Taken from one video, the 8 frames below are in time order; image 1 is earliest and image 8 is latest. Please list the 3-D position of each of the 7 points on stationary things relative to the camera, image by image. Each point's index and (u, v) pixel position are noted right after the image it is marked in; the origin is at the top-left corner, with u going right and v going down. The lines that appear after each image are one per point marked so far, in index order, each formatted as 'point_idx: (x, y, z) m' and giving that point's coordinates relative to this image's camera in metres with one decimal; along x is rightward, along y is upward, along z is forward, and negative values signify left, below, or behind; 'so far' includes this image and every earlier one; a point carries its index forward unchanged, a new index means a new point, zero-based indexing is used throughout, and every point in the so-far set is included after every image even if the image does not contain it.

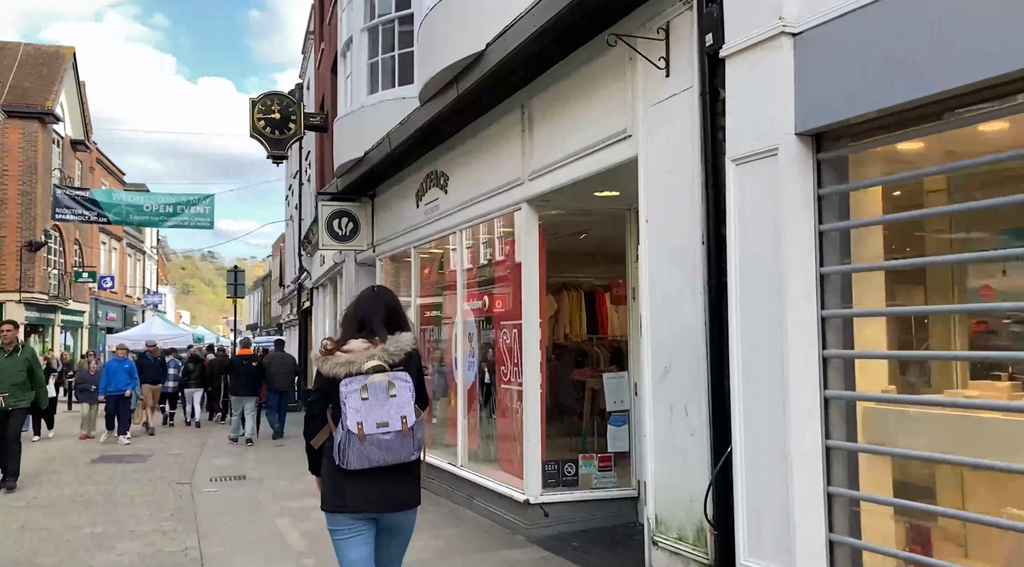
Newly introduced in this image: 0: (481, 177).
0: (-0.3, +0.9, +7.3) m
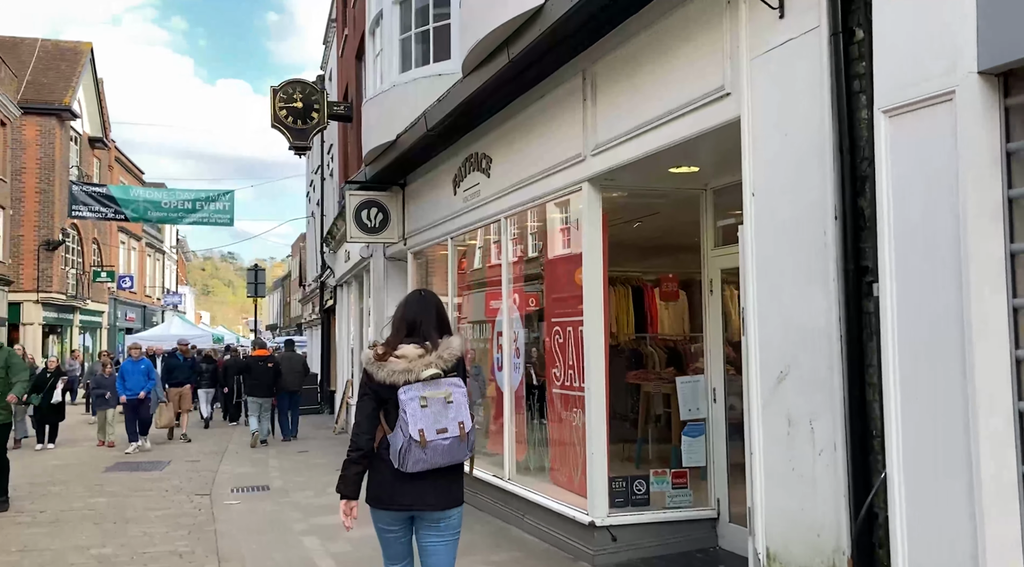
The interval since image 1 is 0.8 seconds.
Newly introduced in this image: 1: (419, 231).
0: (+0.2, +1.0, +6.5) m
1: (-1.1, +0.6, +9.8) m
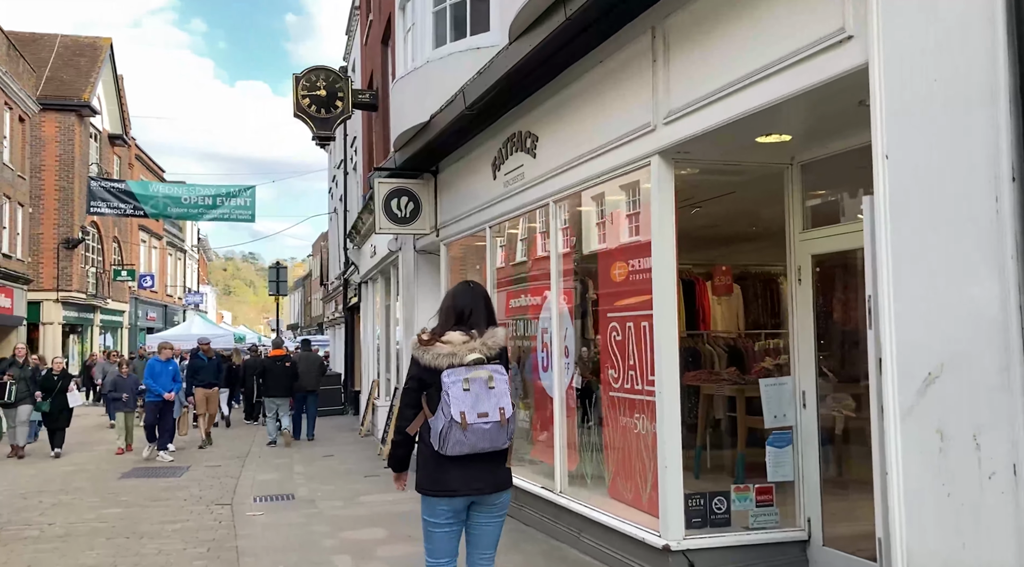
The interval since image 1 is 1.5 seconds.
0: (+0.5, +1.0, +5.8) m
1: (-0.6, +0.7, +9.1) m
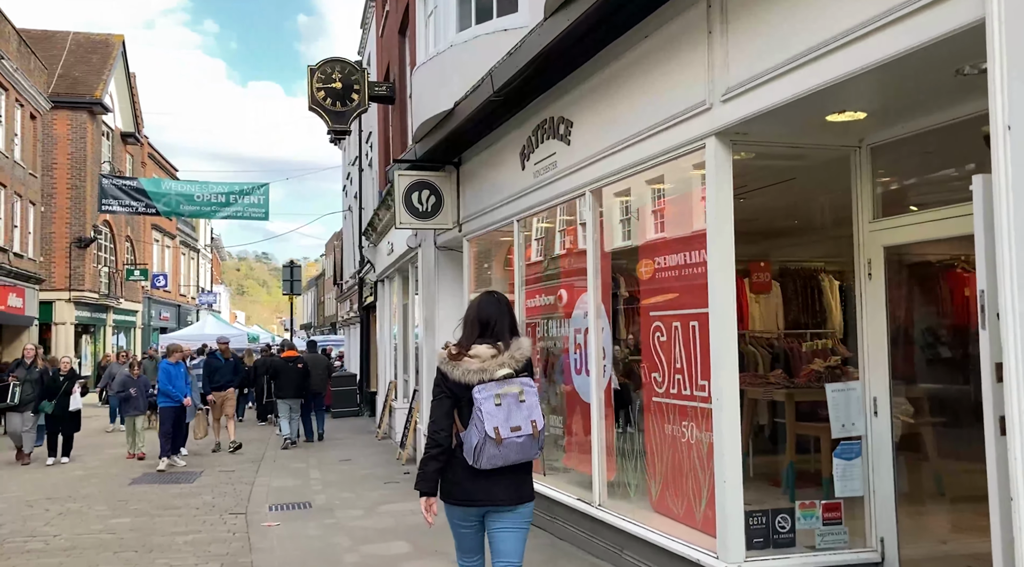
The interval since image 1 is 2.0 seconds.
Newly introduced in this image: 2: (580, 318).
0: (+0.8, +1.1, +5.3) m
1: (-0.4, +0.7, +8.7) m
2: (+0.5, -0.3, +6.6) m
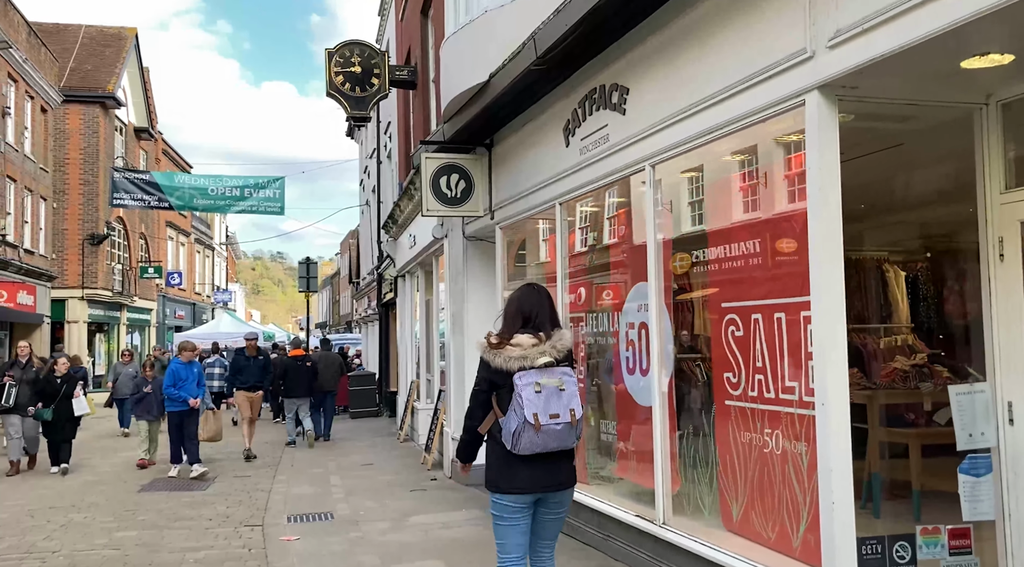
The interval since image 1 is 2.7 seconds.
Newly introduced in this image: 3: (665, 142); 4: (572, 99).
0: (+1.1, +1.1, +4.6) m
1: (0.0, +0.8, +8.0) m
2: (+0.9, -0.2, +5.9) m
3: (+0.9, +0.8, +5.1) m
4: (+0.4, +1.4, +6.4) m
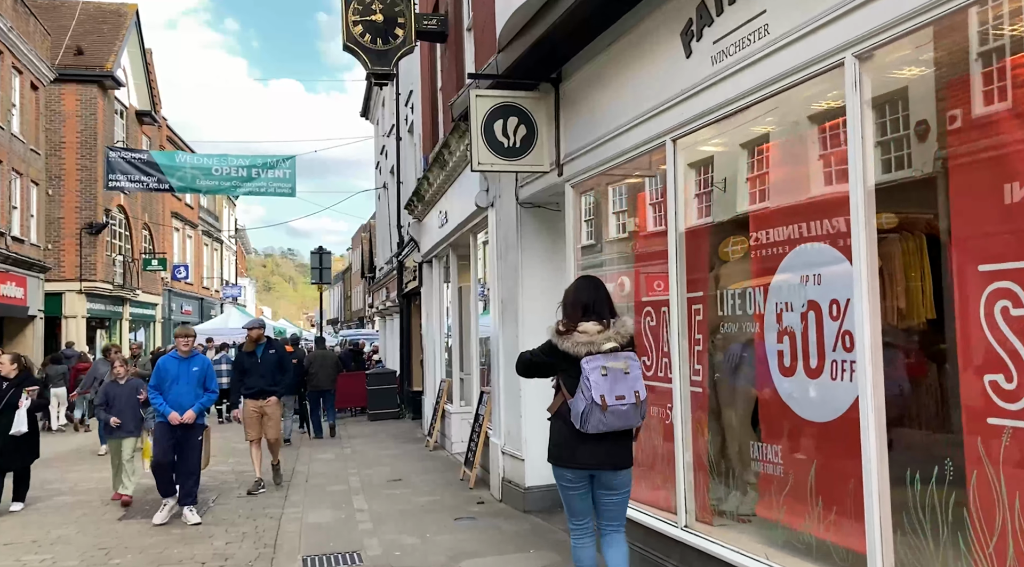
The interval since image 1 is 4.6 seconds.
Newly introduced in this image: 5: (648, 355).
0: (+1.6, +1.3, +2.8) m
1: (+0.6, +1.0, +6.1) m
2: (+1.4, 0.0, +4.1) m
3: (+1.5, +1.0, +3.3) m
4: (+1.0, +1.6, +4.6) m
5: (+0.9, -0.5, +5.9) m
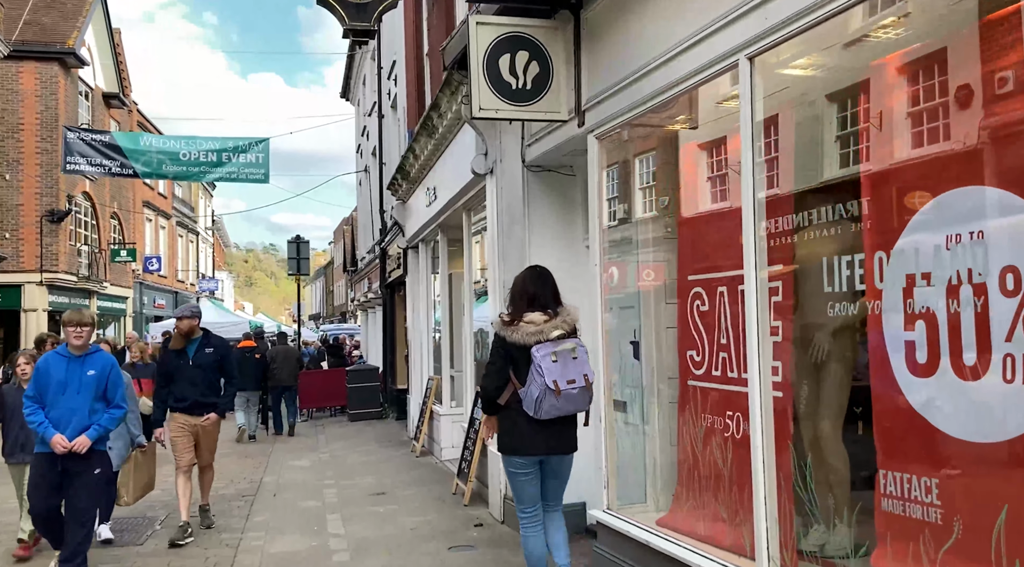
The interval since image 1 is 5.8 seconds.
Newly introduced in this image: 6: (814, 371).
0: (+1.7, +1.5, +1.5) m
1: (+0.6, +1.1, +4.9) m
2: (+1.5, +0.1, +2.8) m
3: (+1.6, +1.2, +2.1) m
4: (+1.1, +1.7, +3.3) m
5: (+1.0, -0.4, +4.6) m
6: (+1.3, -0.4, +3.8) m
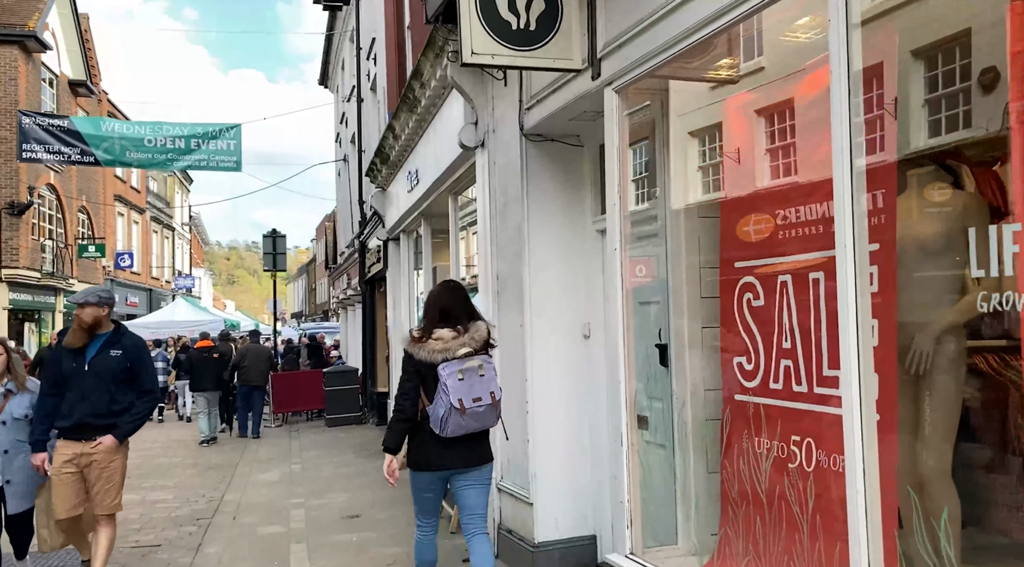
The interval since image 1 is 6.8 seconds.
0: (+1.8, +1.5, +0.6) m
1: (+0.6, +1.2, +3.9) m
2: (+1.6, +0.2, +1.8) m
3: (+1.6, +1.2, +1.1) m
4: (+1.1, +1.8, +2.3) m
5: (+1.0, -0.3, +3.6) m
6: (+1.3, -0.3, +2.8) m
